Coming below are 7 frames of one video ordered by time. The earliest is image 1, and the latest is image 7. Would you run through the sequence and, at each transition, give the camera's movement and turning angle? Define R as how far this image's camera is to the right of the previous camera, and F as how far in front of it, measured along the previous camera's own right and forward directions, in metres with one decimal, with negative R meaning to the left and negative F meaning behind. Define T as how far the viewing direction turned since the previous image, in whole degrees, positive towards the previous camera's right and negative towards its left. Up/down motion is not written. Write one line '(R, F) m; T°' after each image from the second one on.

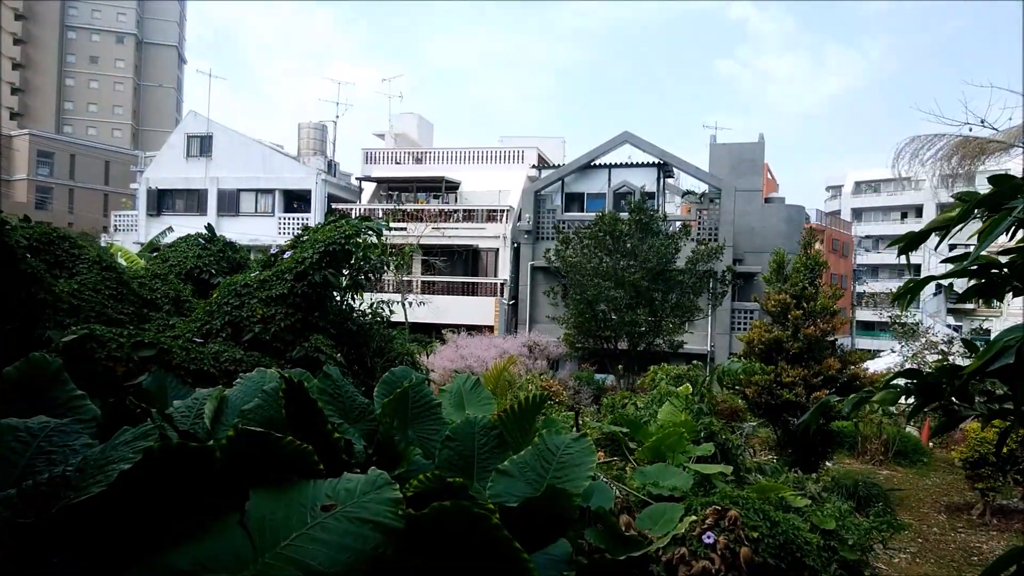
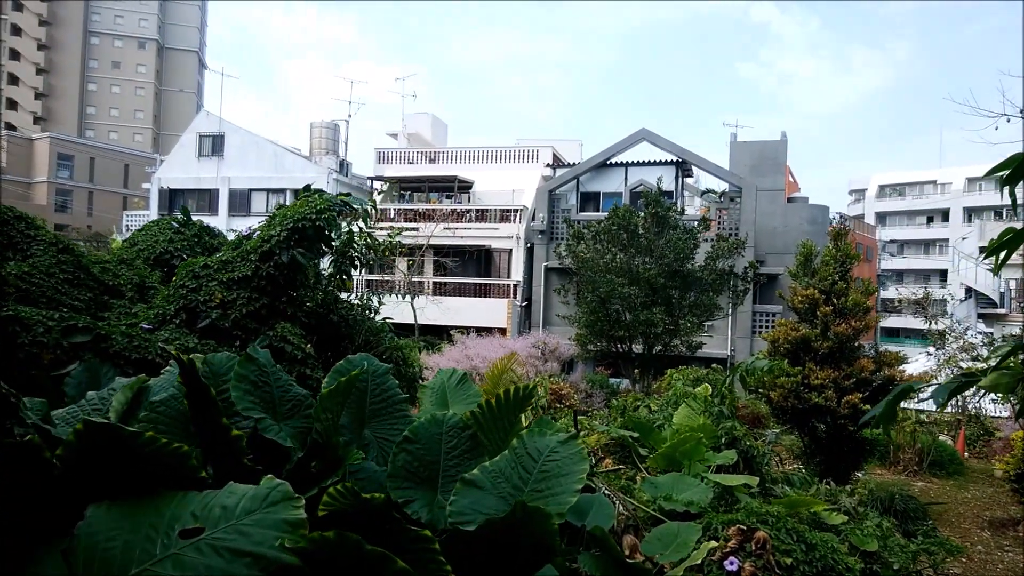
(+0.1, +0.6) m; -1°
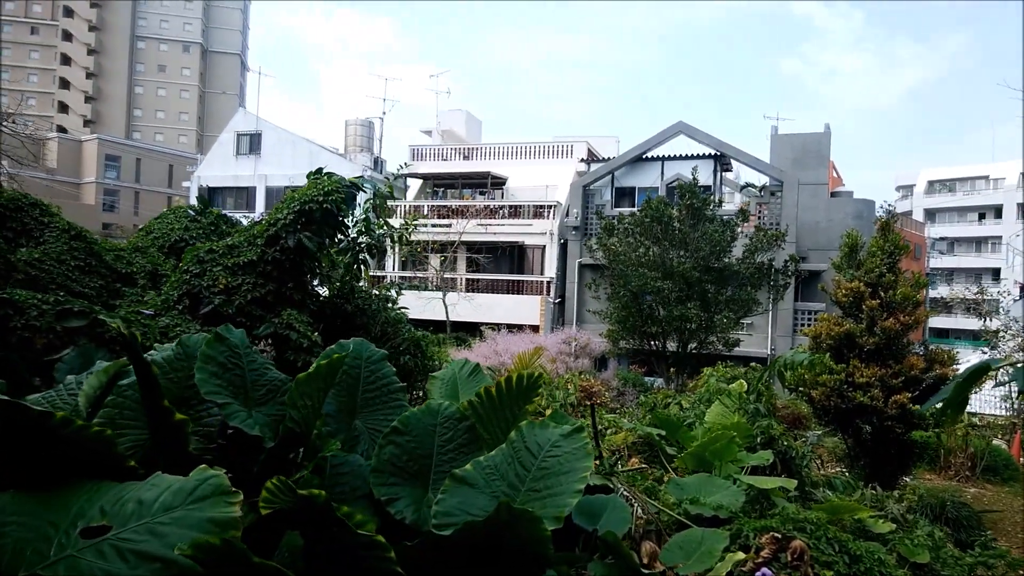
(+0.1, +0.3) m; -3°
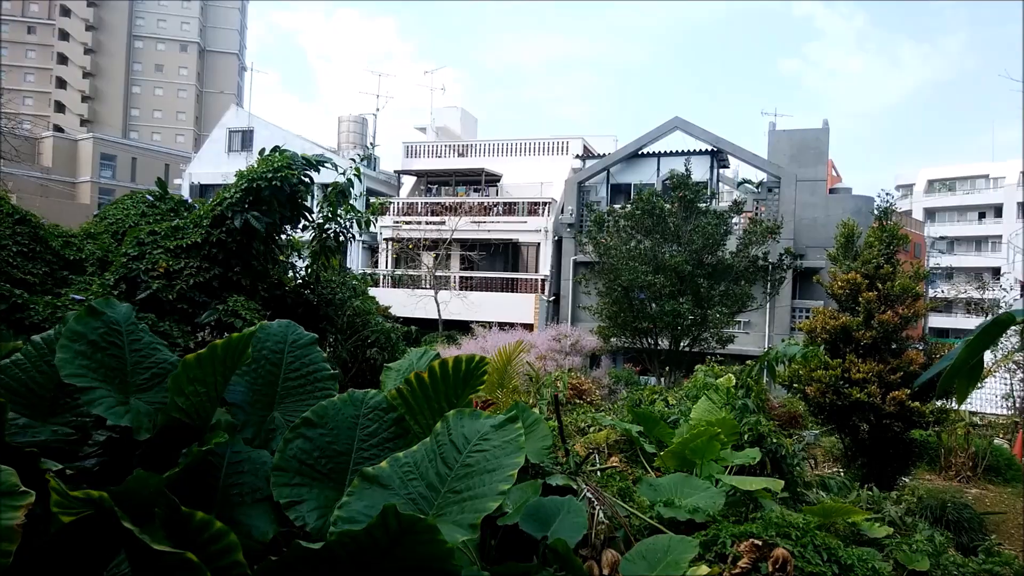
(+0.2, +0.3) m; 0°
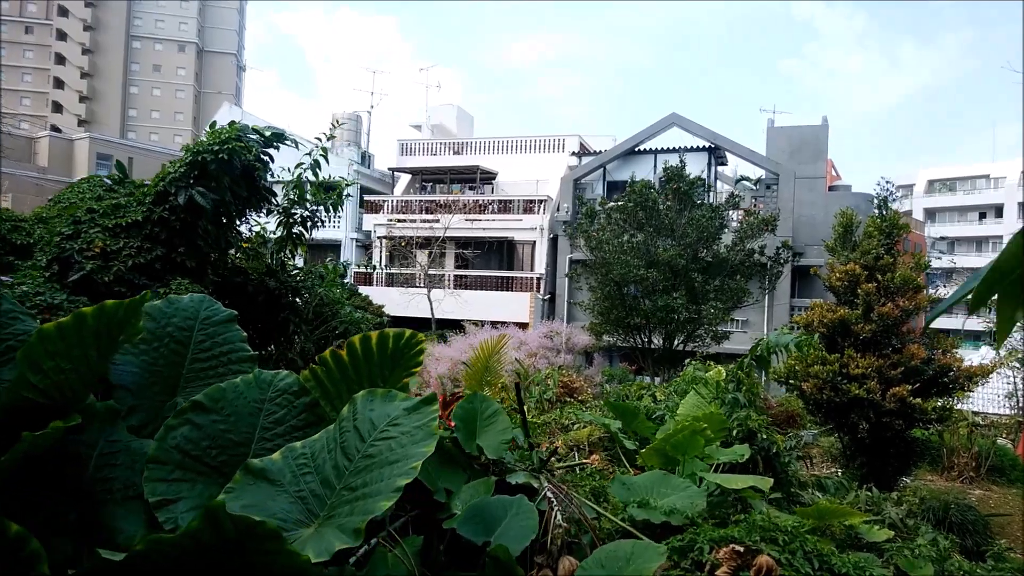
(+0.2, +0.3) m; 0°
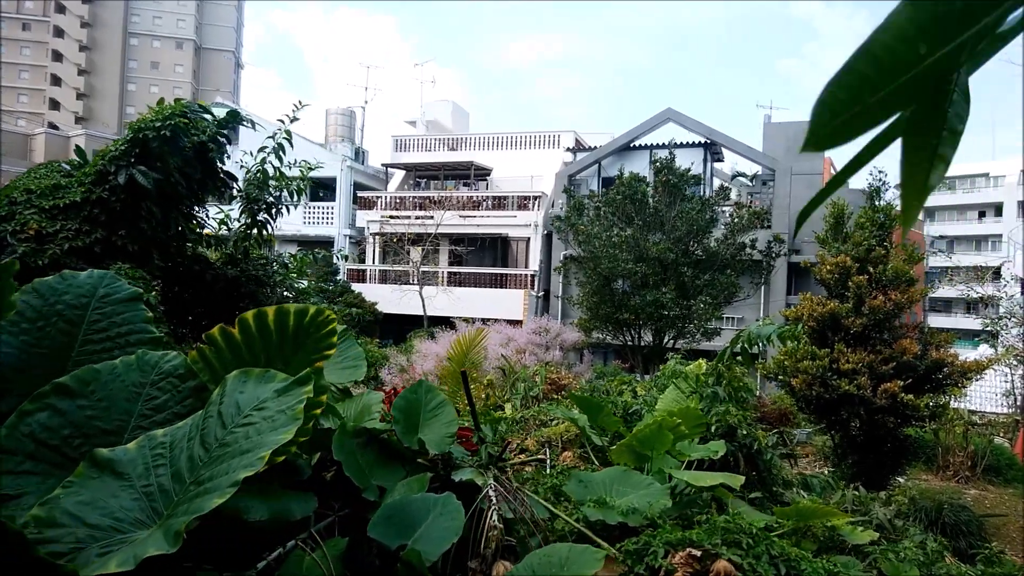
(+0.2, +0.2) m; 0°
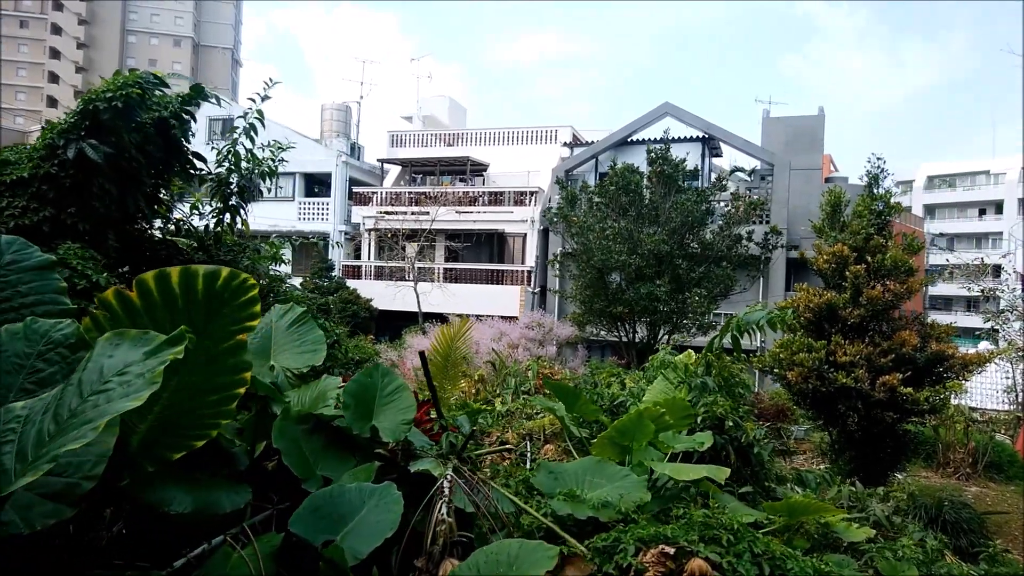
(+0.1, +0.2) m; 0°
